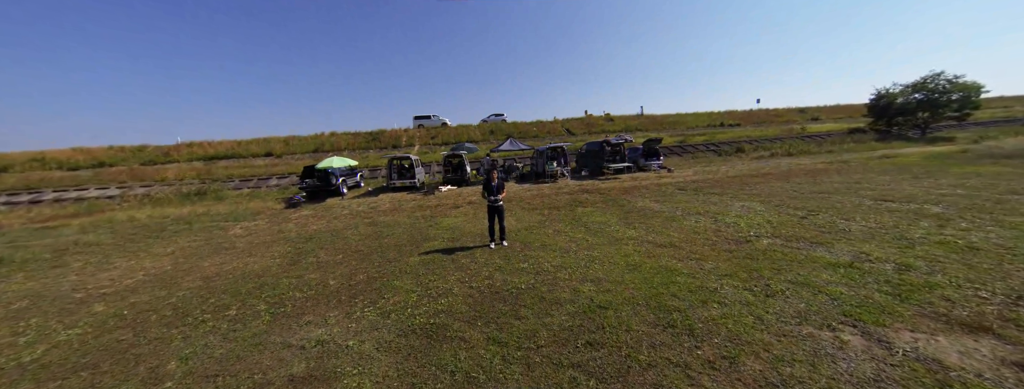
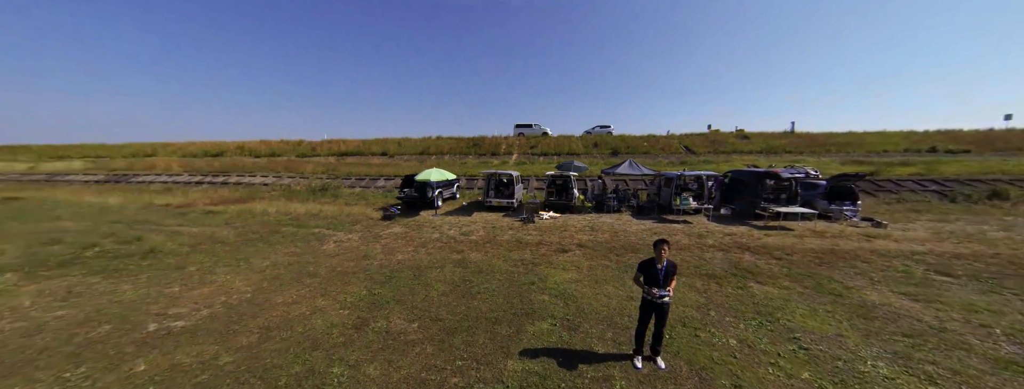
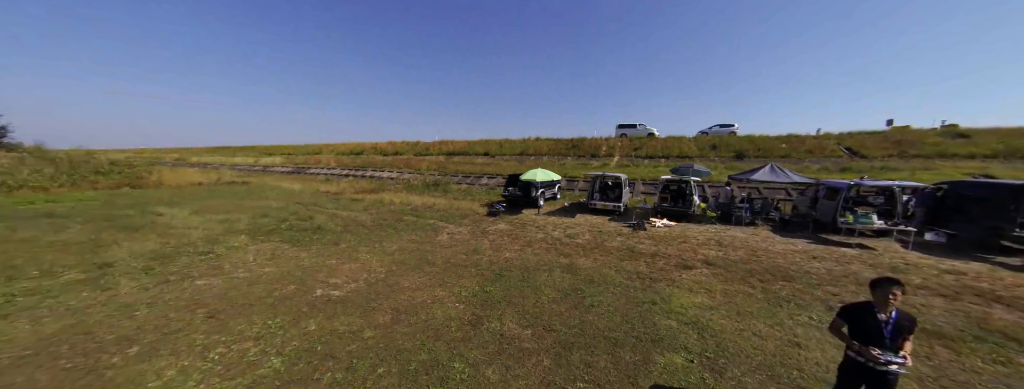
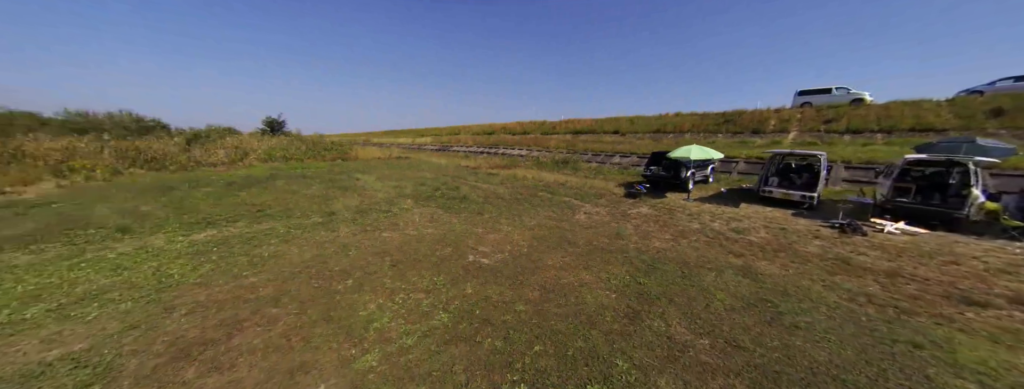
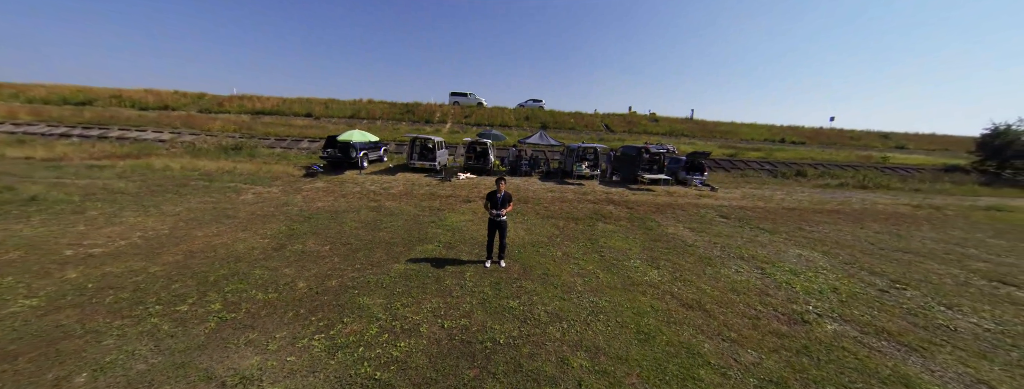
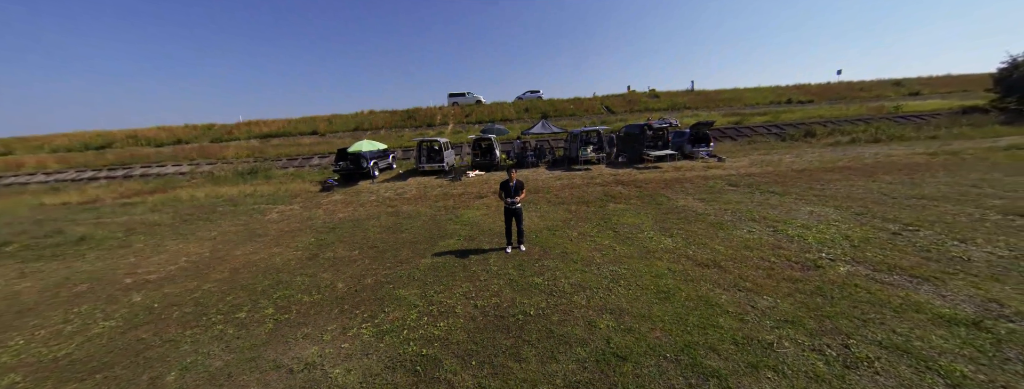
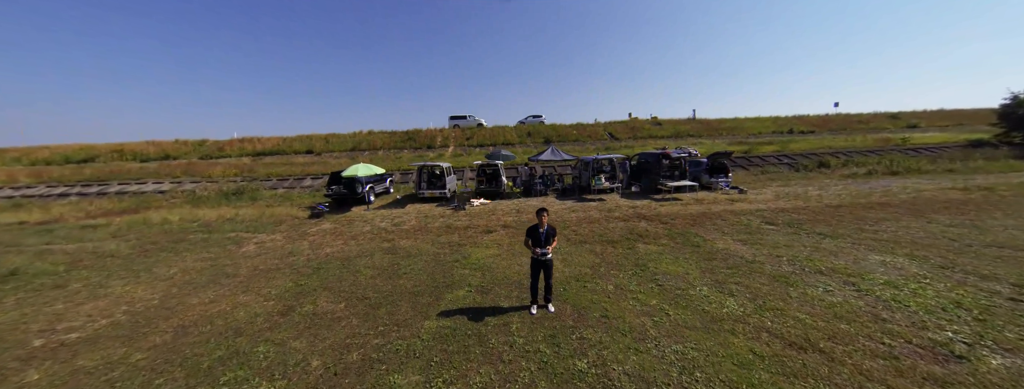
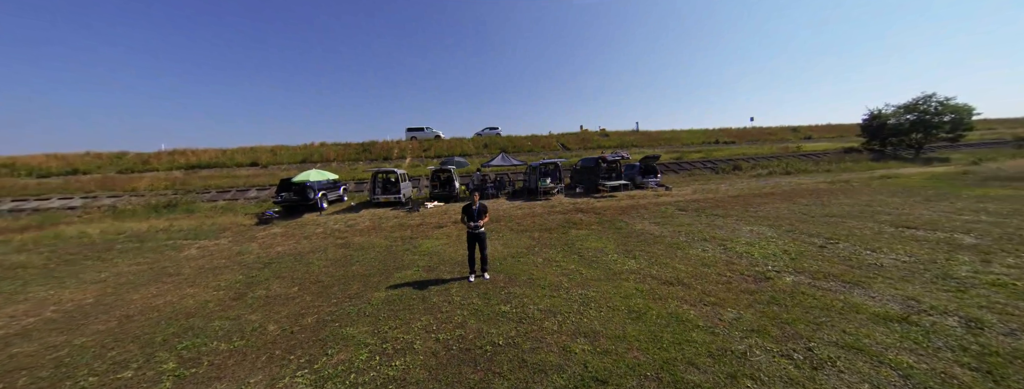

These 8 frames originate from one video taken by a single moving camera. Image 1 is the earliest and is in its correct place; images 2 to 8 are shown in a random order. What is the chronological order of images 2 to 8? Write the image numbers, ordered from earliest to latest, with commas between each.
8, 6, 5, 7, 2, 3, 4
